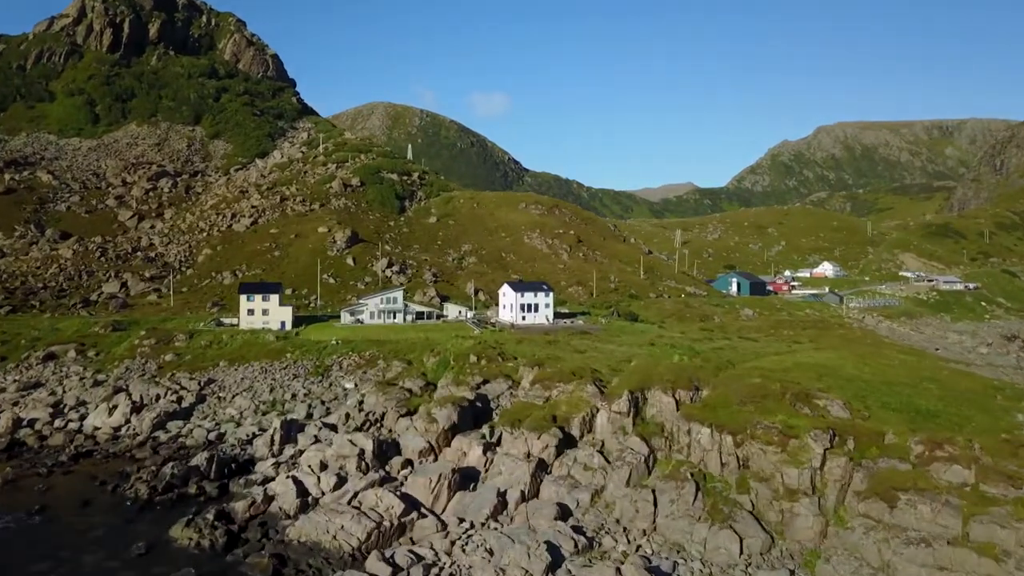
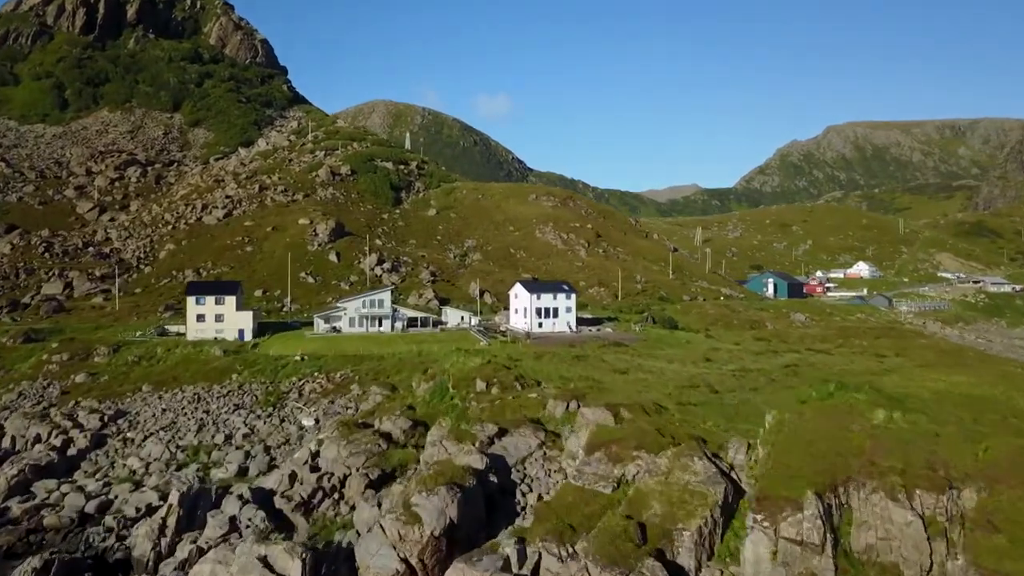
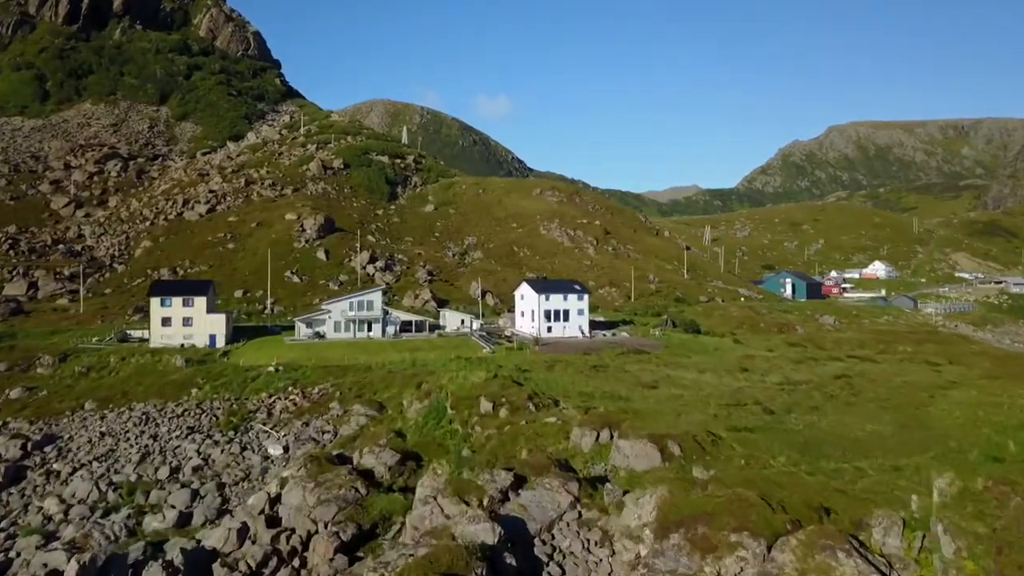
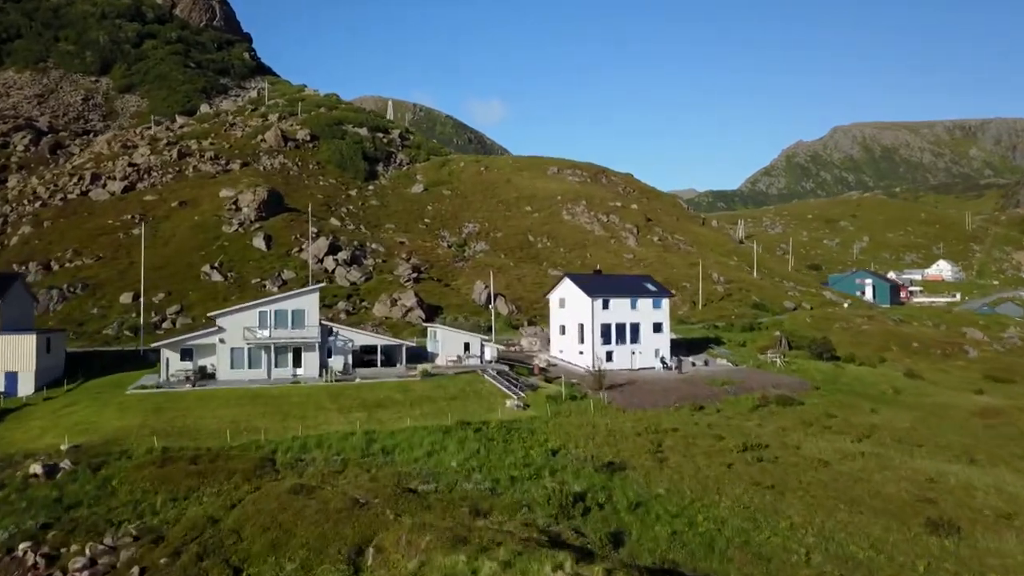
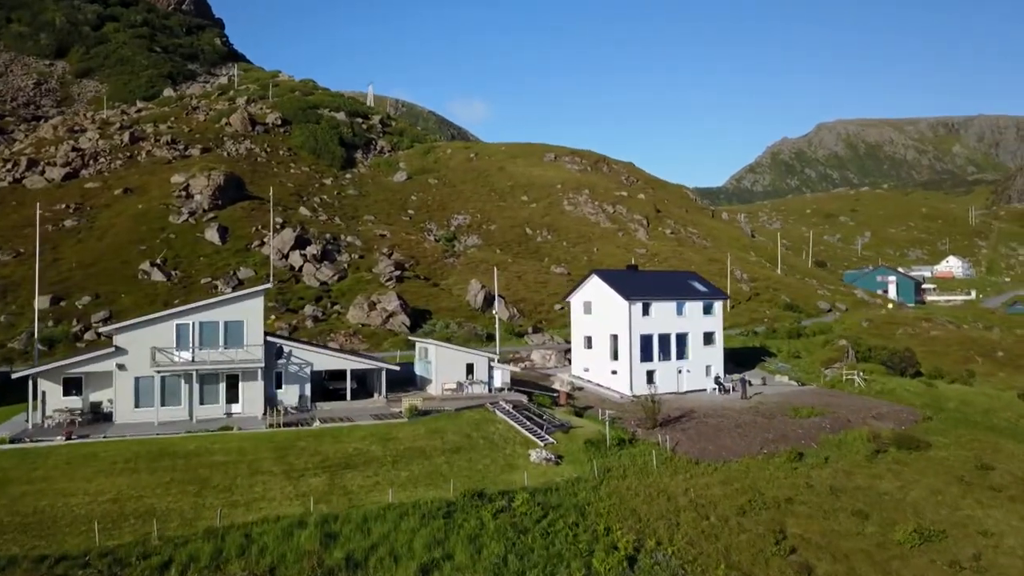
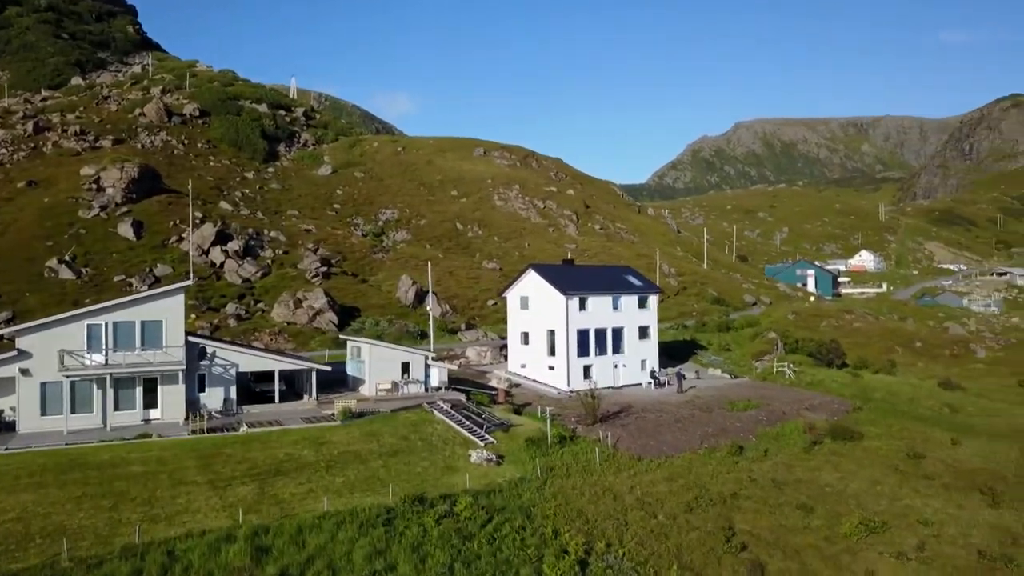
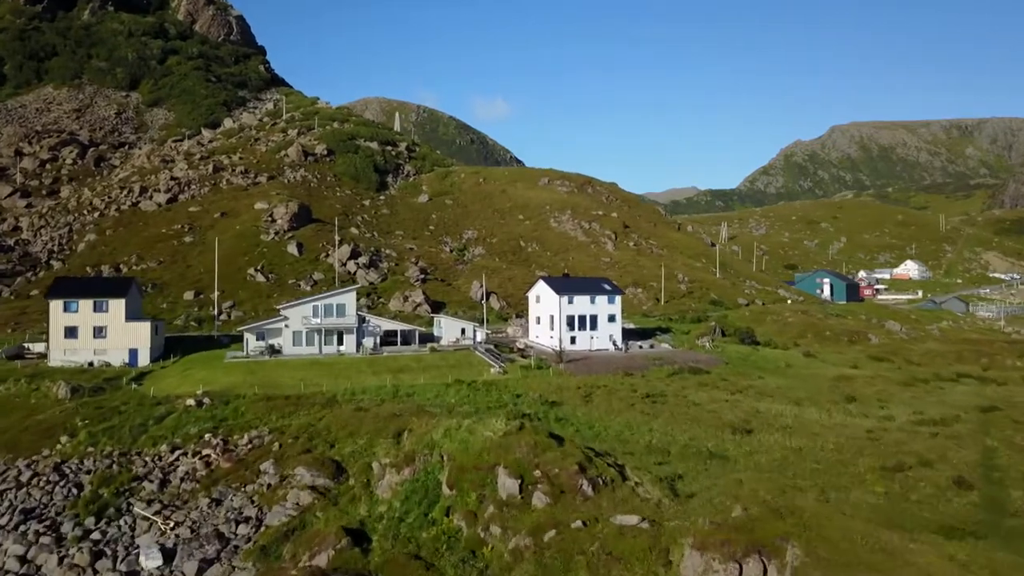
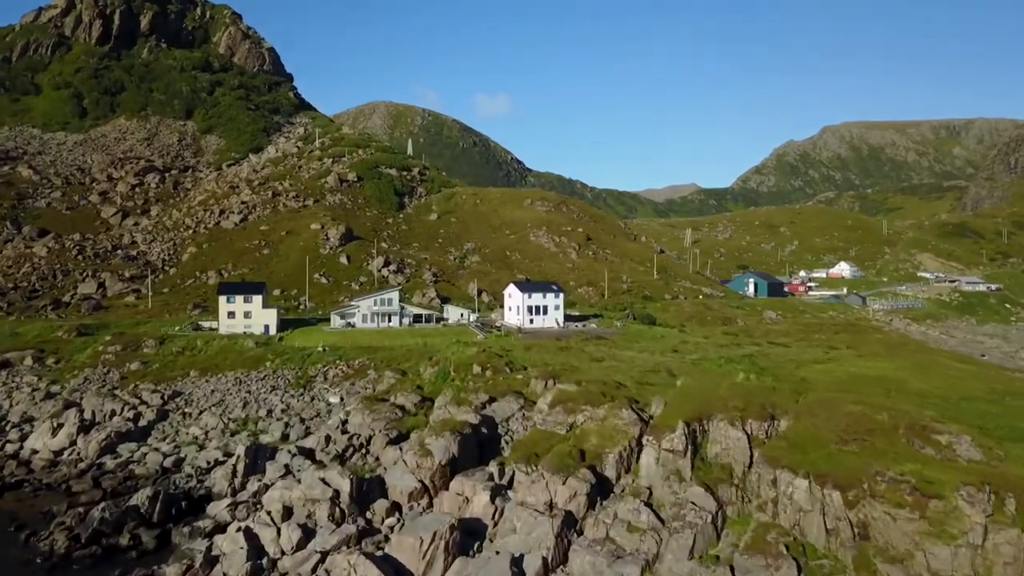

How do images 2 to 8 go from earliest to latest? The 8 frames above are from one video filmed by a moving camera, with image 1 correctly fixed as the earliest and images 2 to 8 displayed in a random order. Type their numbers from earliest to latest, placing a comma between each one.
8, 2, 3, 7, 4, 5, 6
